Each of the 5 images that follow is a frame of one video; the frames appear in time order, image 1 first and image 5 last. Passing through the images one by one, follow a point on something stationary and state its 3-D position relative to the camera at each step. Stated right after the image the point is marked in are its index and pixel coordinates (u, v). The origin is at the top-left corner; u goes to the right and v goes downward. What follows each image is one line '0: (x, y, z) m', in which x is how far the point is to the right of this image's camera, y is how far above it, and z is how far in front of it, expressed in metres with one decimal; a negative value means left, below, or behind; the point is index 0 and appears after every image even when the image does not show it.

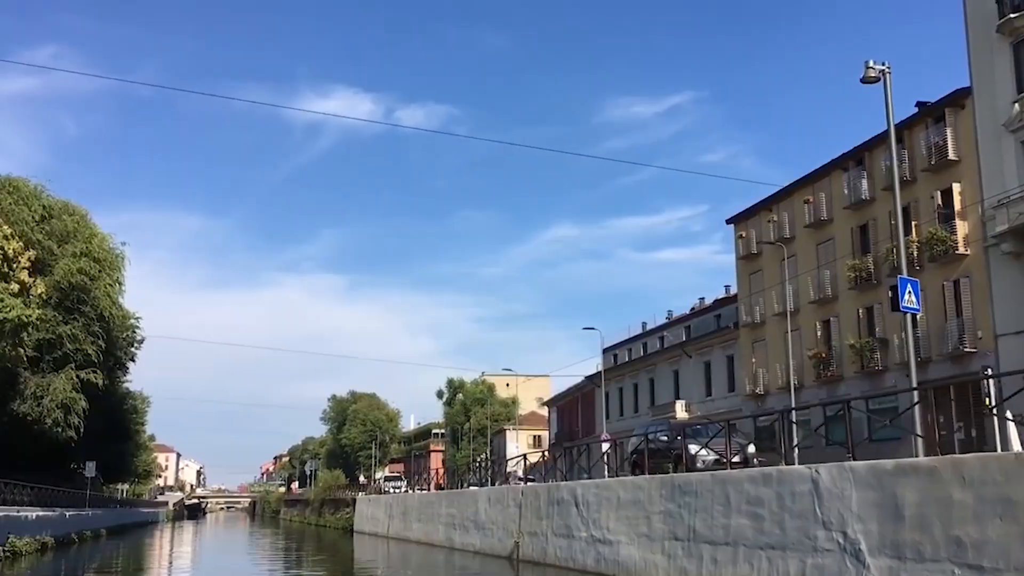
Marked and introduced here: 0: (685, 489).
0: (+3.0, -3.5, +15.3) m
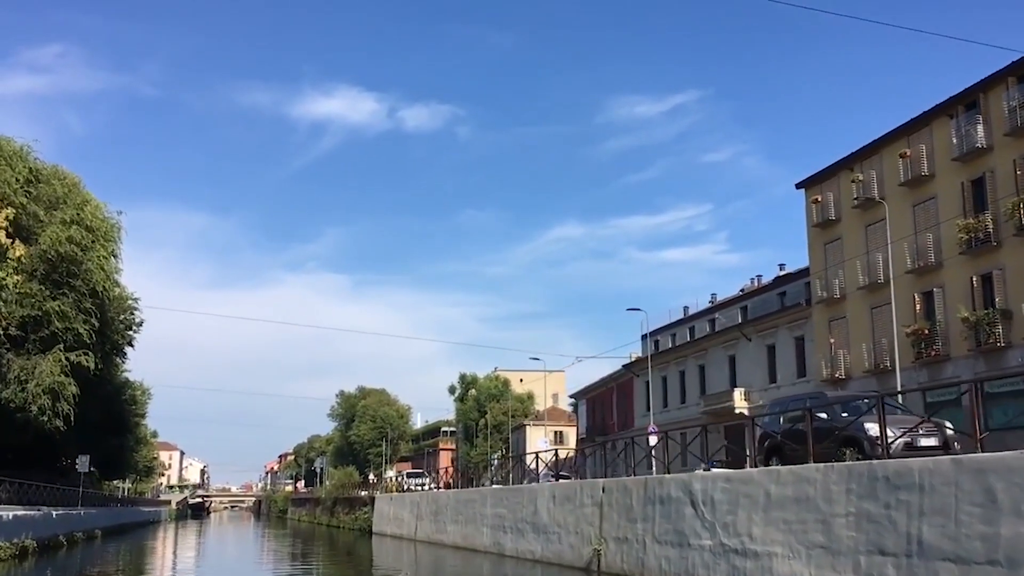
0: (+4.7, -2.4, +10.8) m
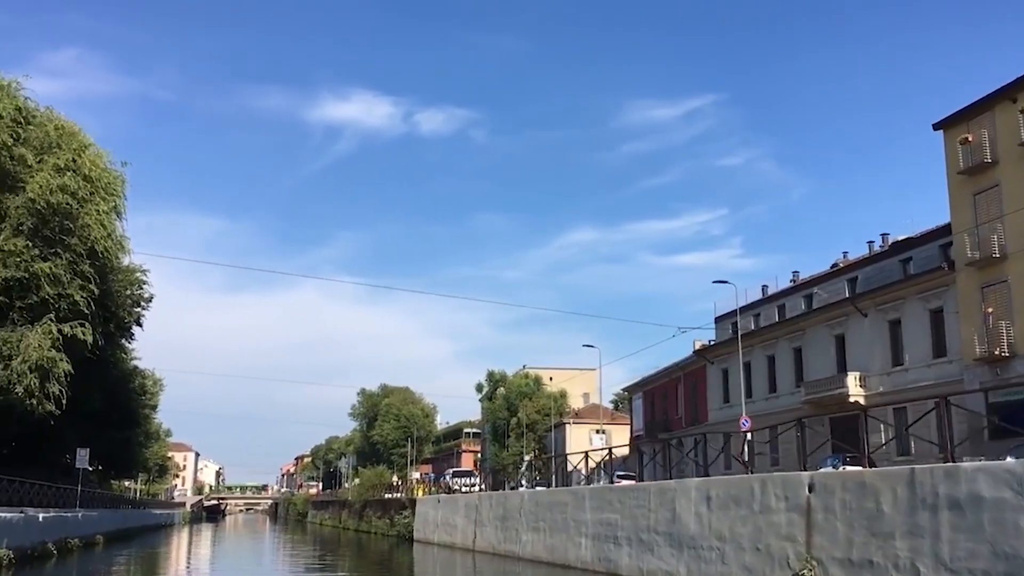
0: (+7.0, -0.9, +4.5) m
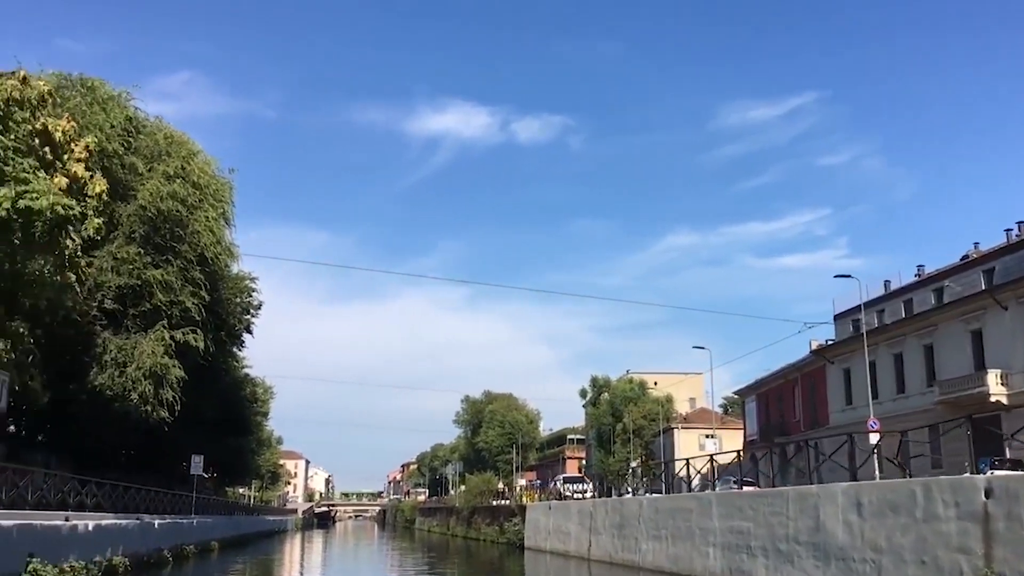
0: (+7.7, -0.4, +2.5) m
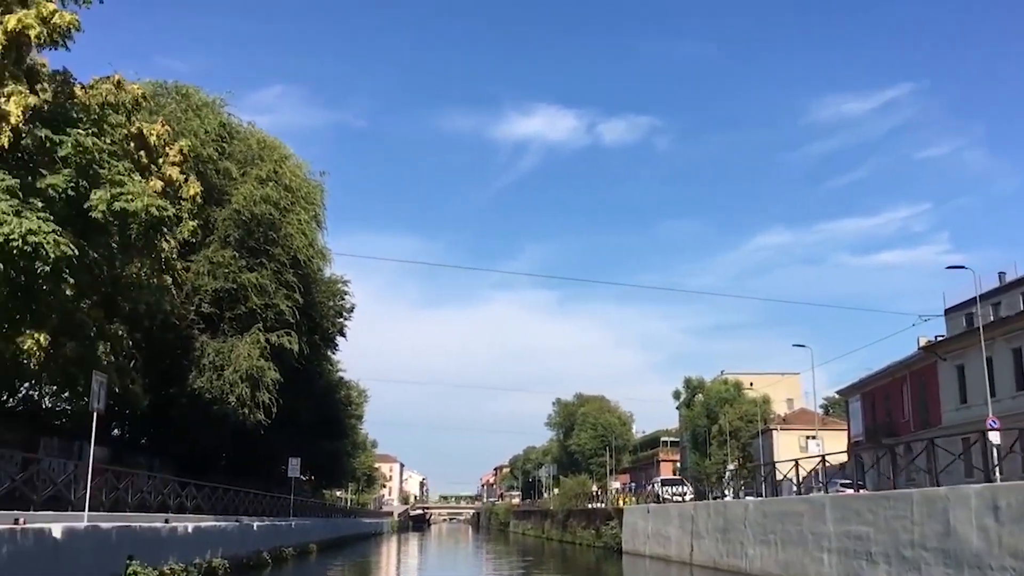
0: (+7.9, 0.0, +1.0) m
